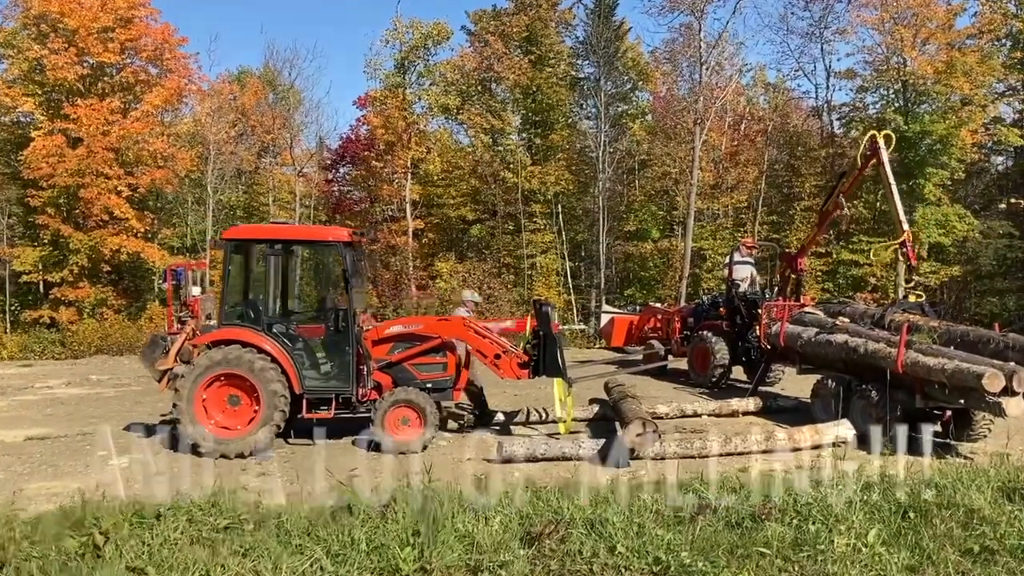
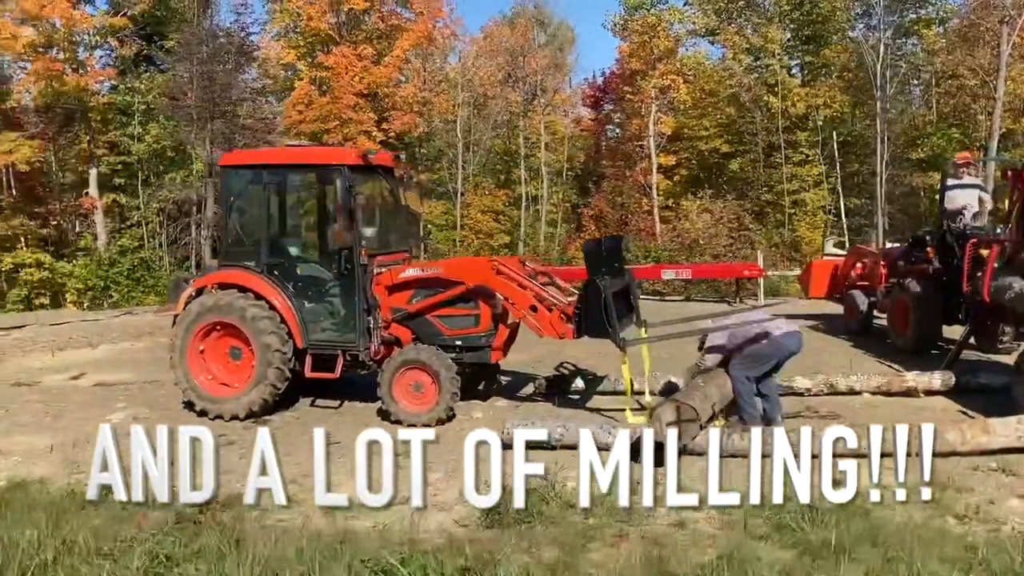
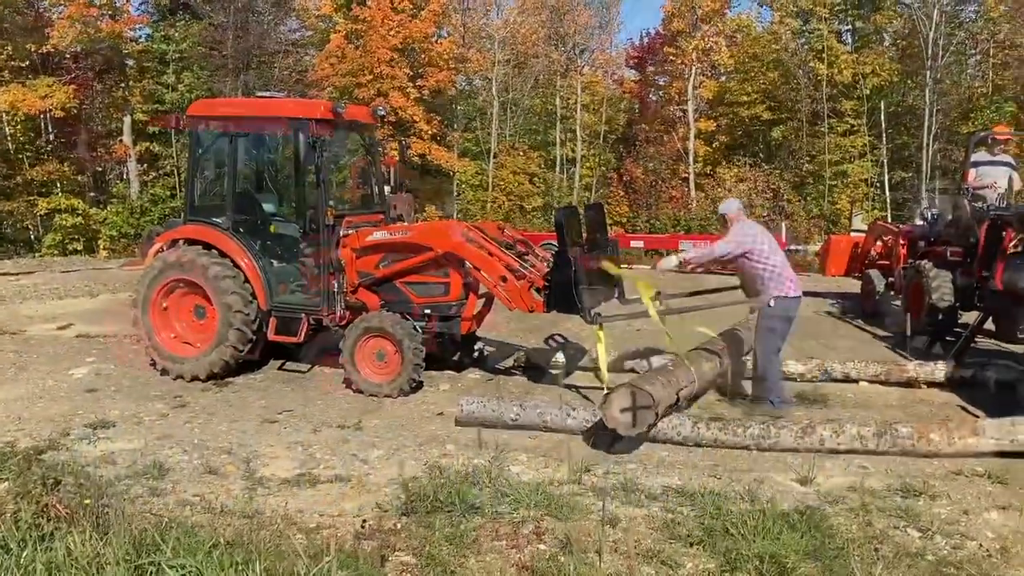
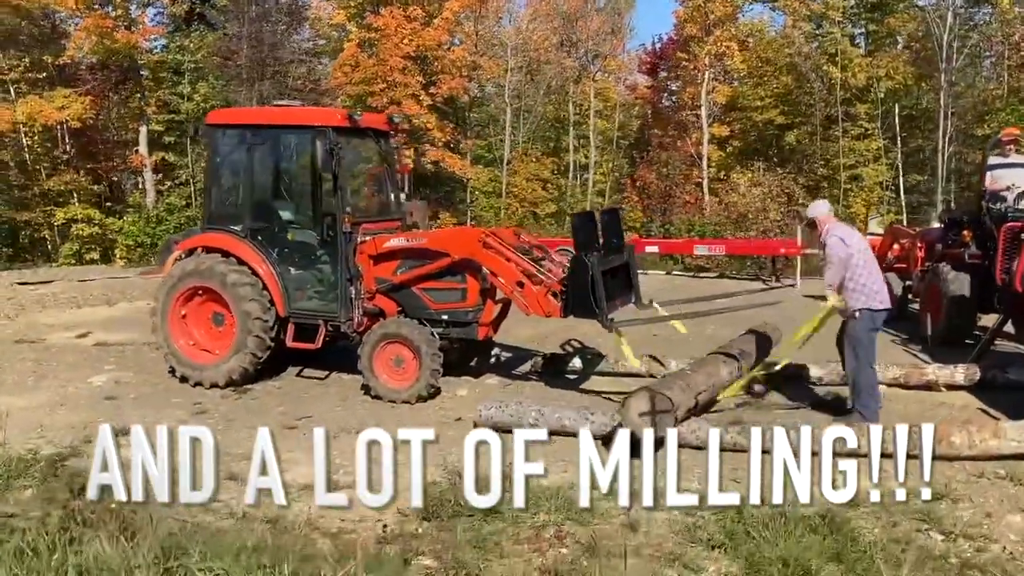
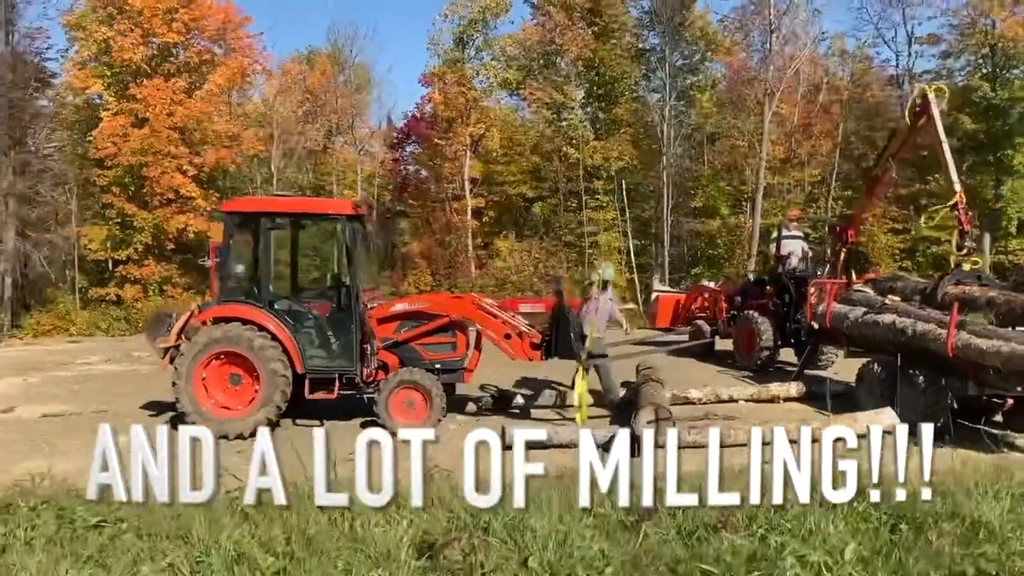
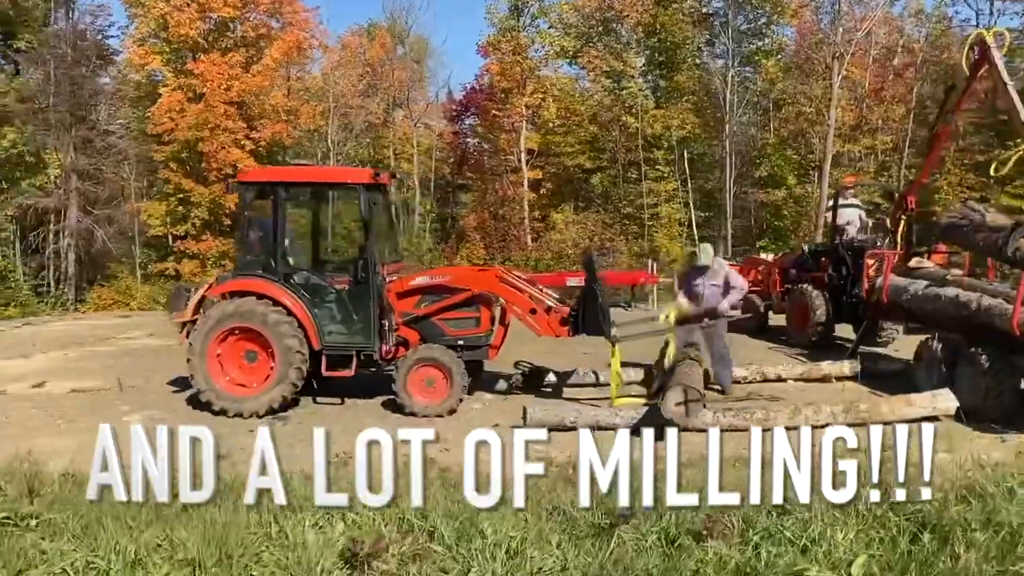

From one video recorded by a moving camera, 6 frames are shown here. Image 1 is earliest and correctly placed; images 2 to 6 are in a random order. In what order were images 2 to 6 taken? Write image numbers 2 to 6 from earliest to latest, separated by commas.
5, 6, 2, 4, 3
